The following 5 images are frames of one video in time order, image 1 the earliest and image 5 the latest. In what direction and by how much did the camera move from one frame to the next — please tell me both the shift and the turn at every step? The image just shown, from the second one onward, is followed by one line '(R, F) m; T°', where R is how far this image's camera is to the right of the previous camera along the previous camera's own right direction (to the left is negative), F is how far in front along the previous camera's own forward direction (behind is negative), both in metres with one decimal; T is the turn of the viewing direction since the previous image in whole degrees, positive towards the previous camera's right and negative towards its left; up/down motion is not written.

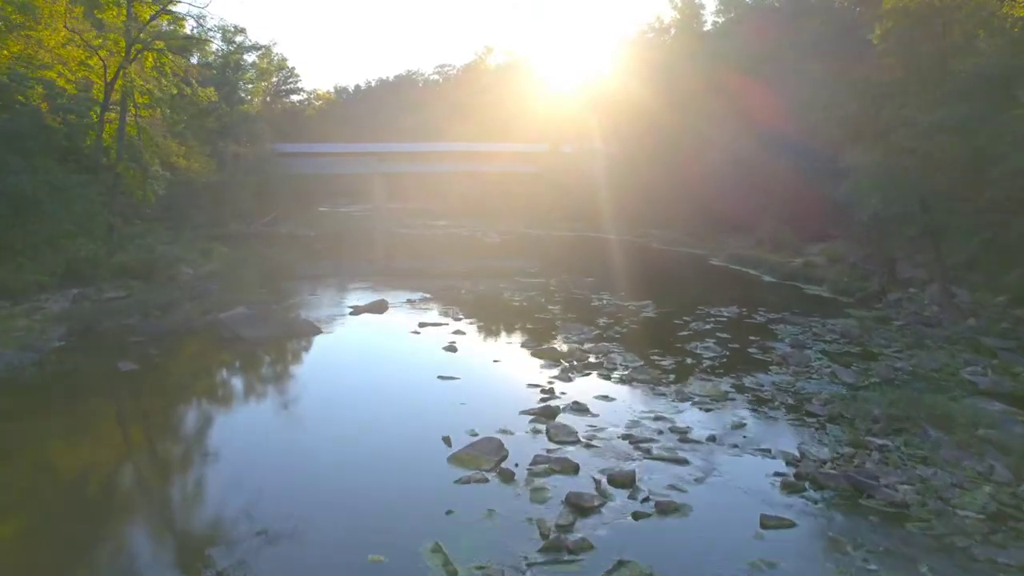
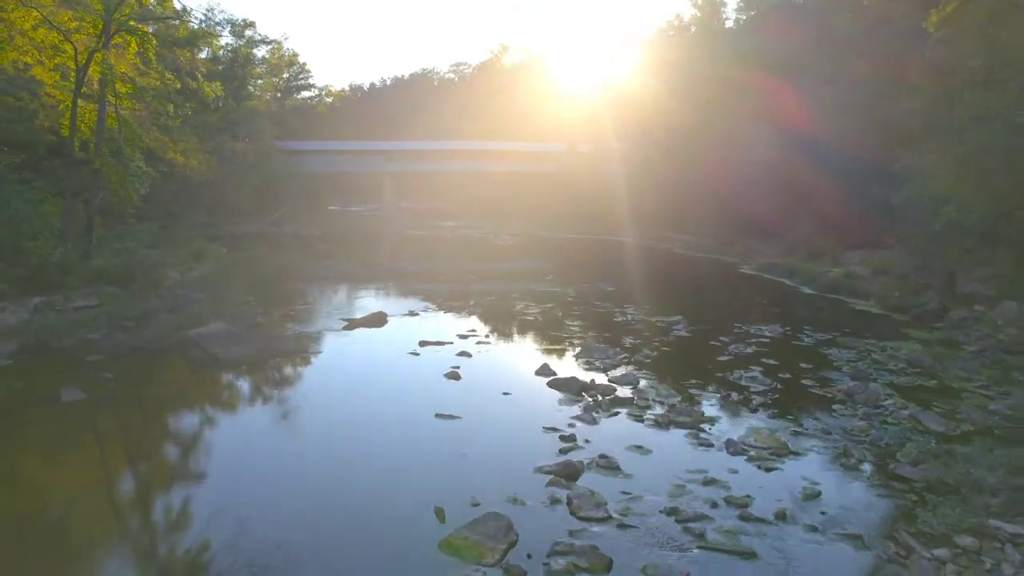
(0.0, +1.4) m; -1°
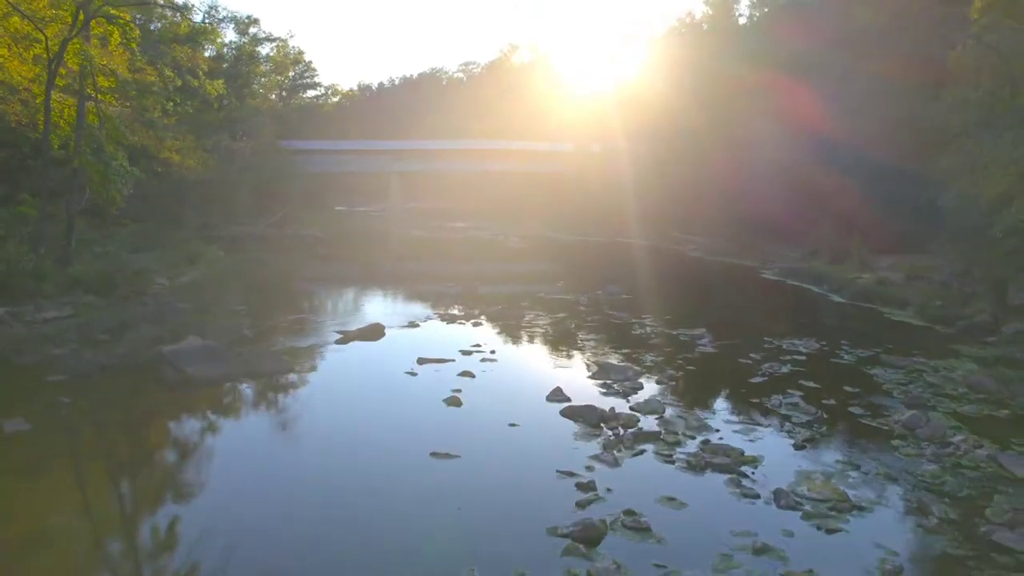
(0.0, +1.0) m; -1°
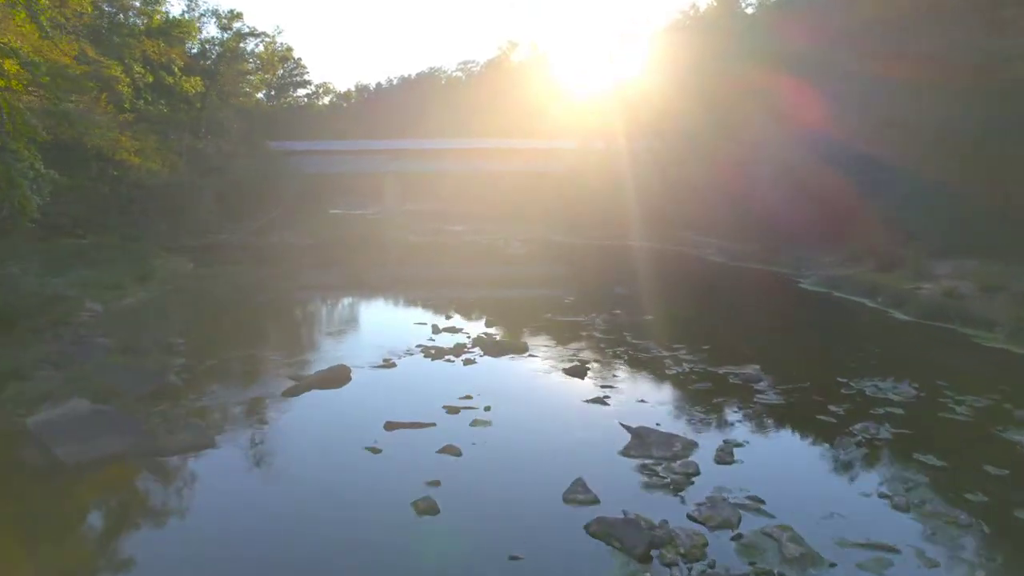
(0.0, +2.5) m; 0°
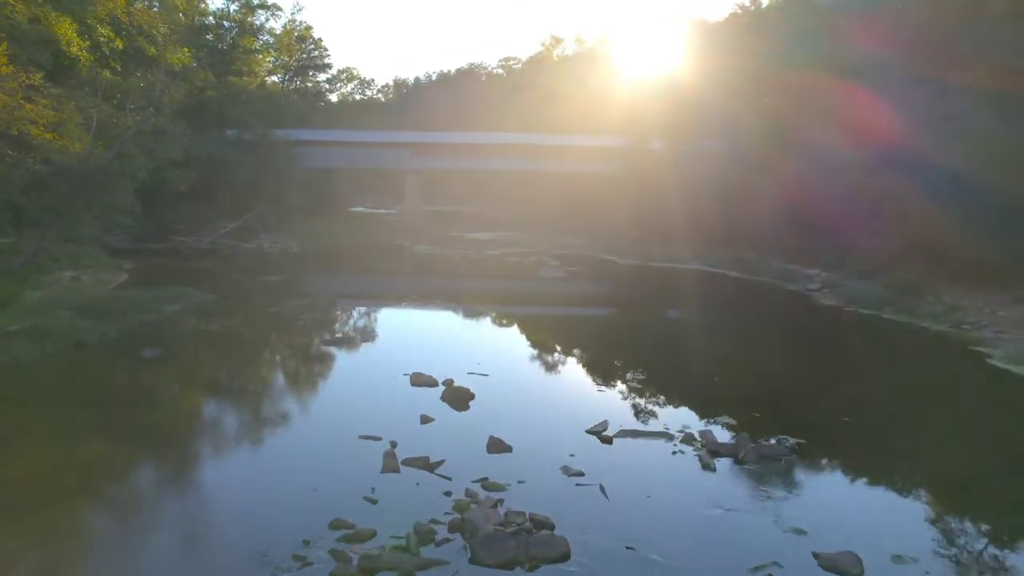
(0.0, +5.7) m; -3°
